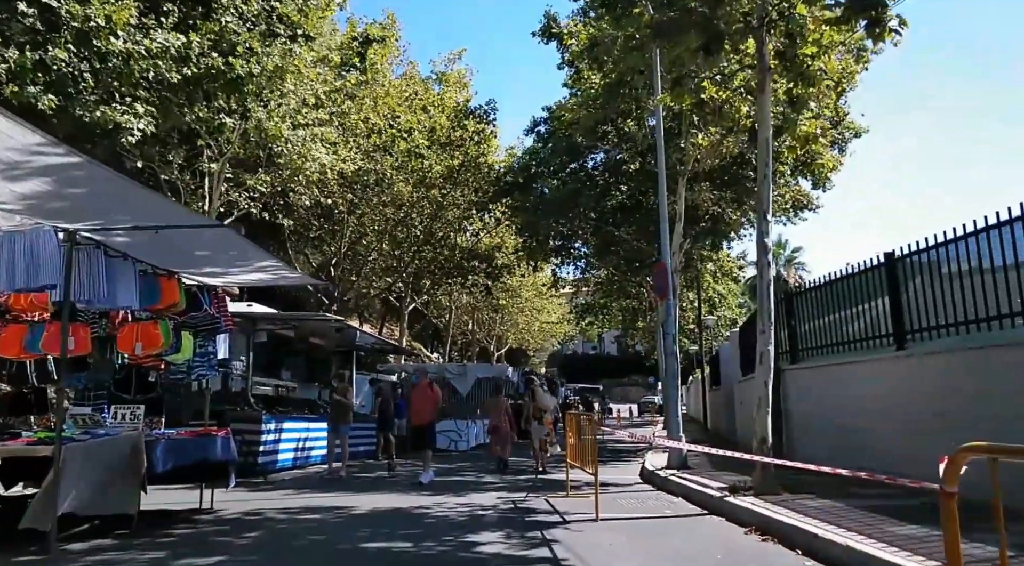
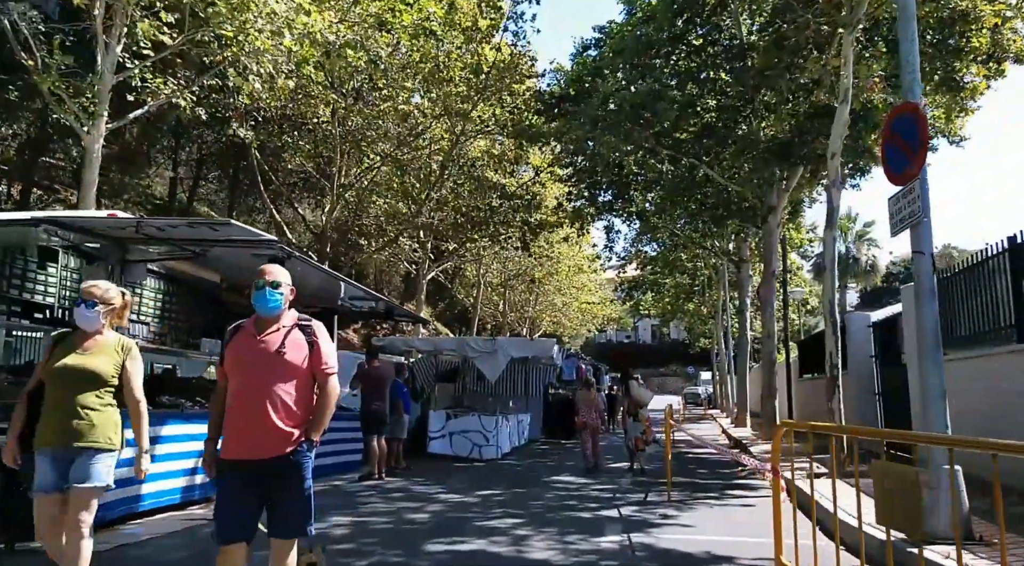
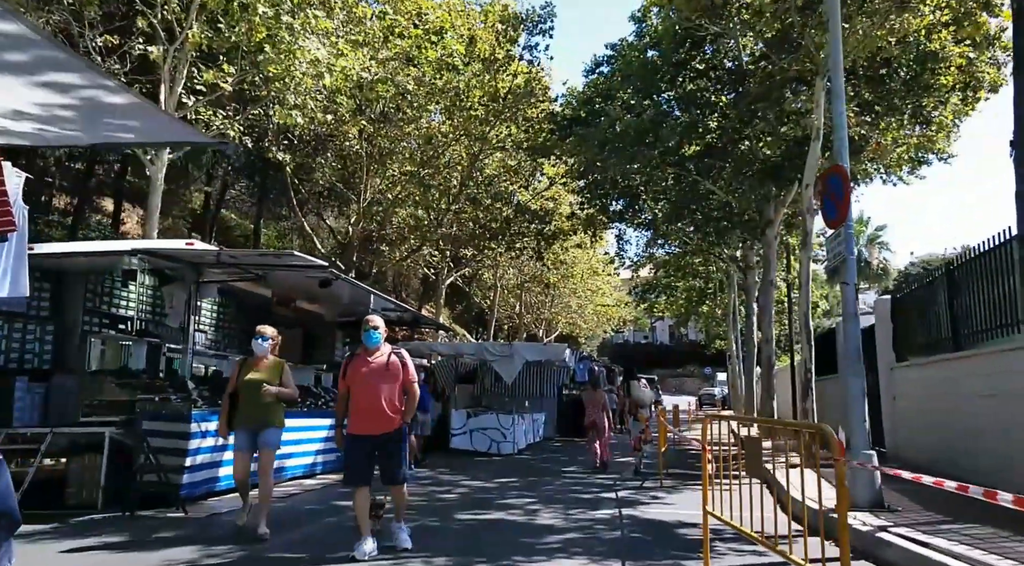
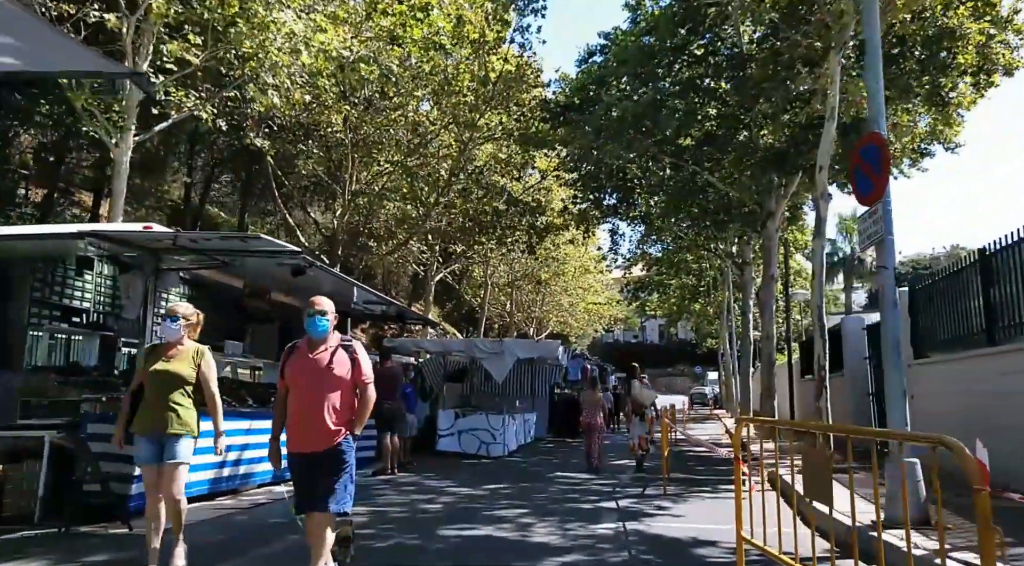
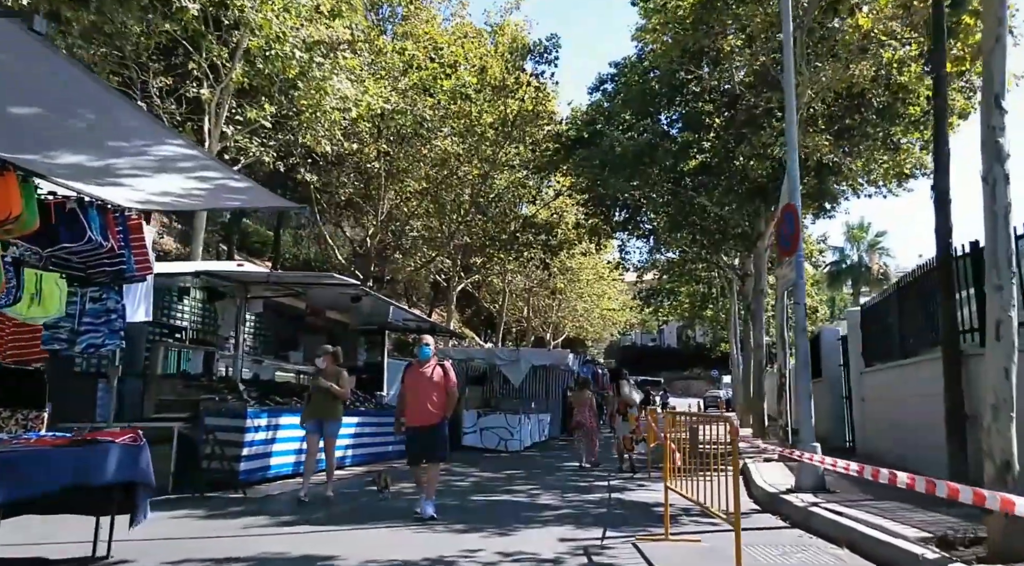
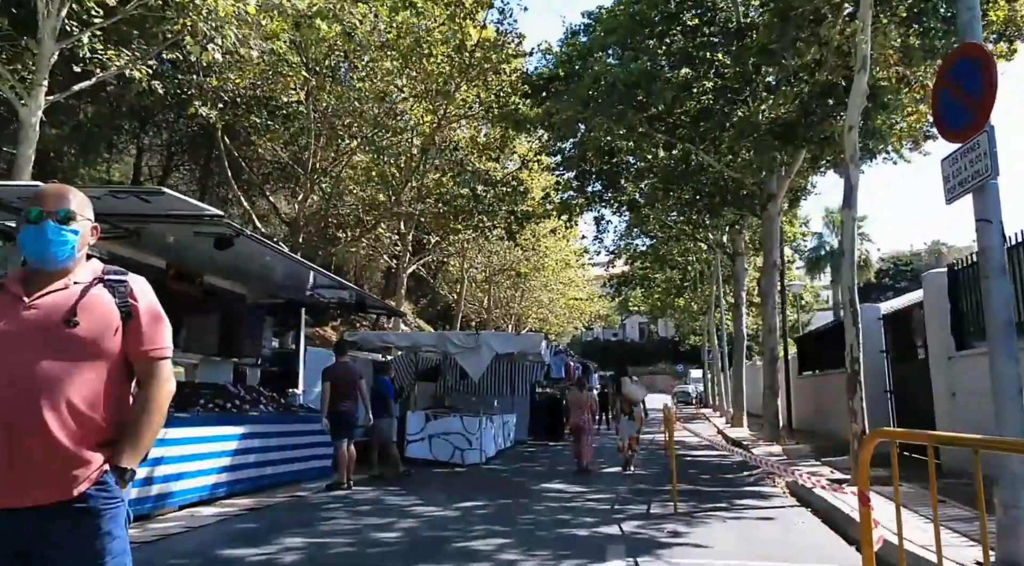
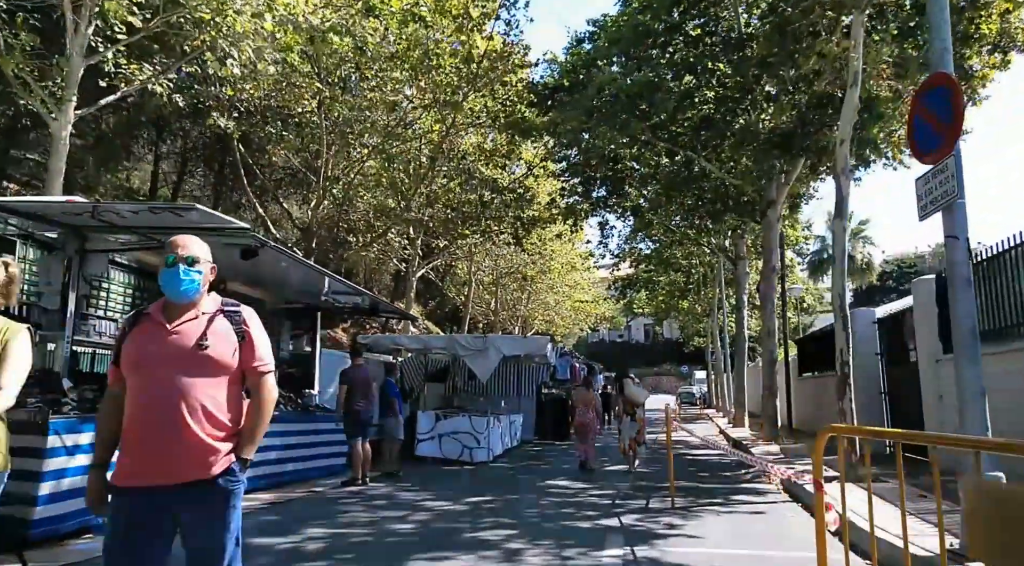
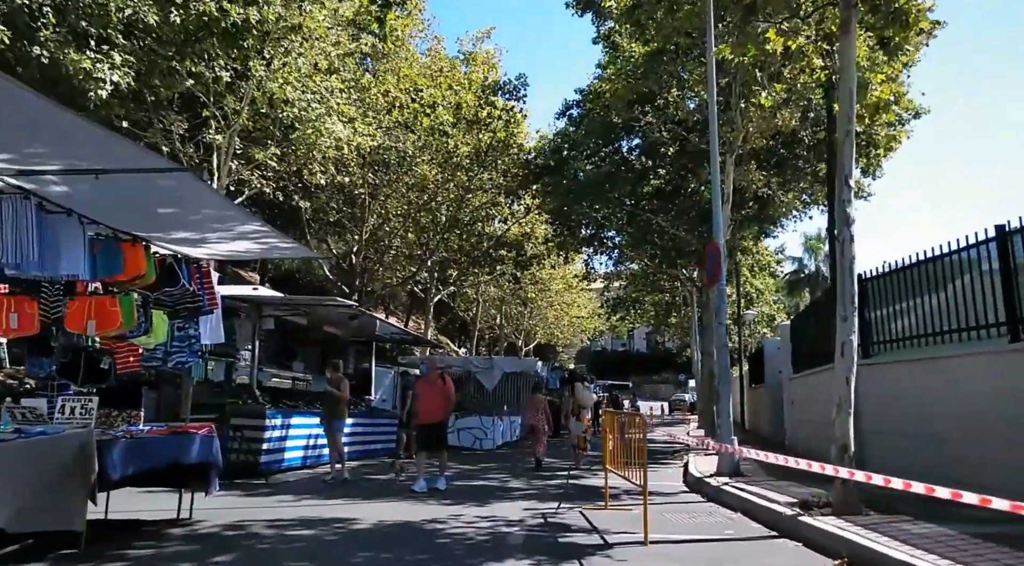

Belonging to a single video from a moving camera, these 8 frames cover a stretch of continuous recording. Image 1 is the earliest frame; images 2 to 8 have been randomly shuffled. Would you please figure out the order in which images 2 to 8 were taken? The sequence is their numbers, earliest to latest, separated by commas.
8, 5, 3, 4, 2, 7, 6
